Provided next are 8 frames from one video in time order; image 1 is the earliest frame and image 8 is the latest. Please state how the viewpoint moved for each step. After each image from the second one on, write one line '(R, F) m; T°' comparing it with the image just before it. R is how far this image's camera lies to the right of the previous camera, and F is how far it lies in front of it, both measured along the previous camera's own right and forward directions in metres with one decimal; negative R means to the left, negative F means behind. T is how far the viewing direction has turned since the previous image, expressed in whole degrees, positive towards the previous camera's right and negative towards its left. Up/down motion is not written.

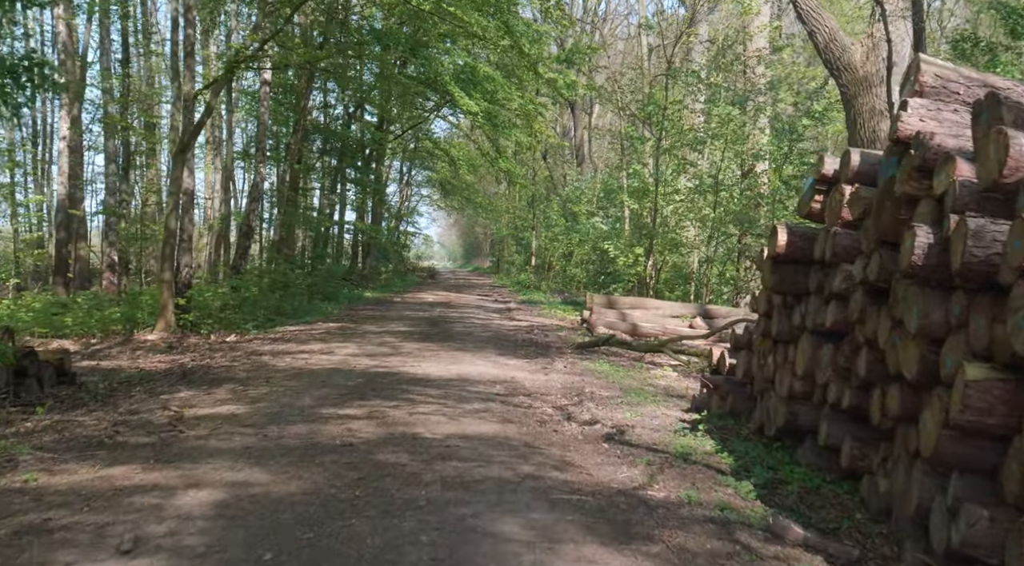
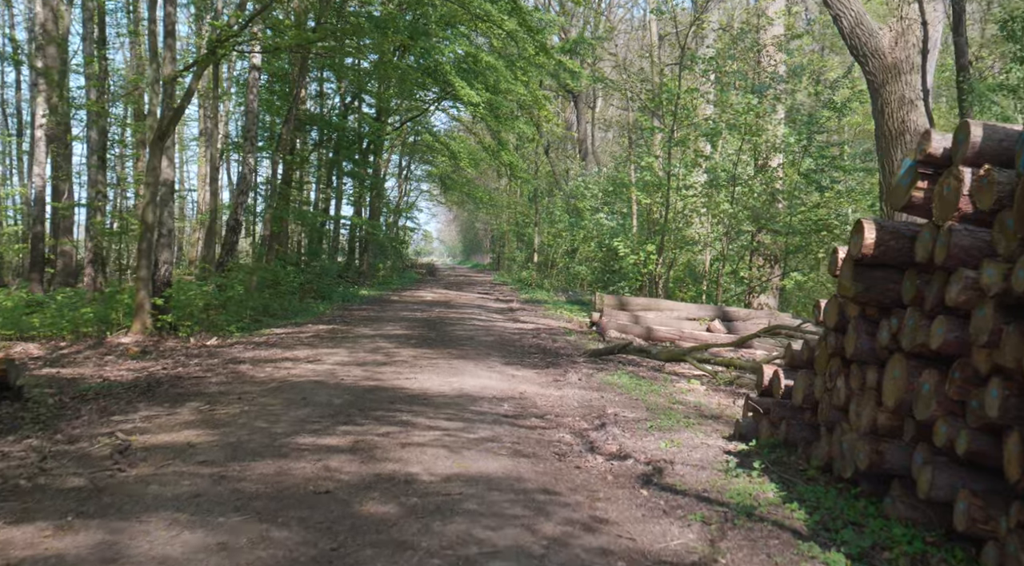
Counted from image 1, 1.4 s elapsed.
(-0.1, +1.0) m; 0°
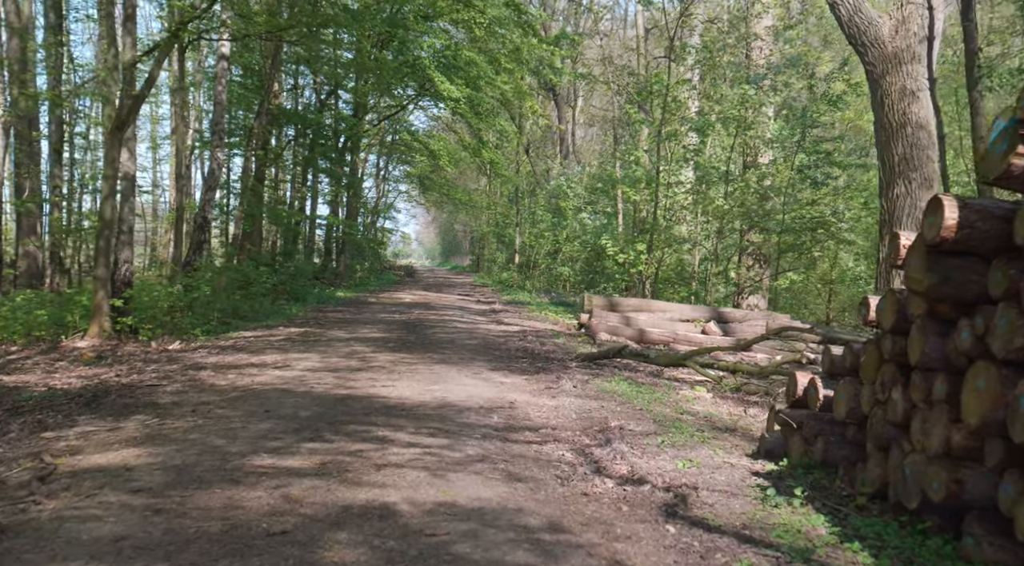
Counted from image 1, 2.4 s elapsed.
(-0.1, +0.7) m; +1°
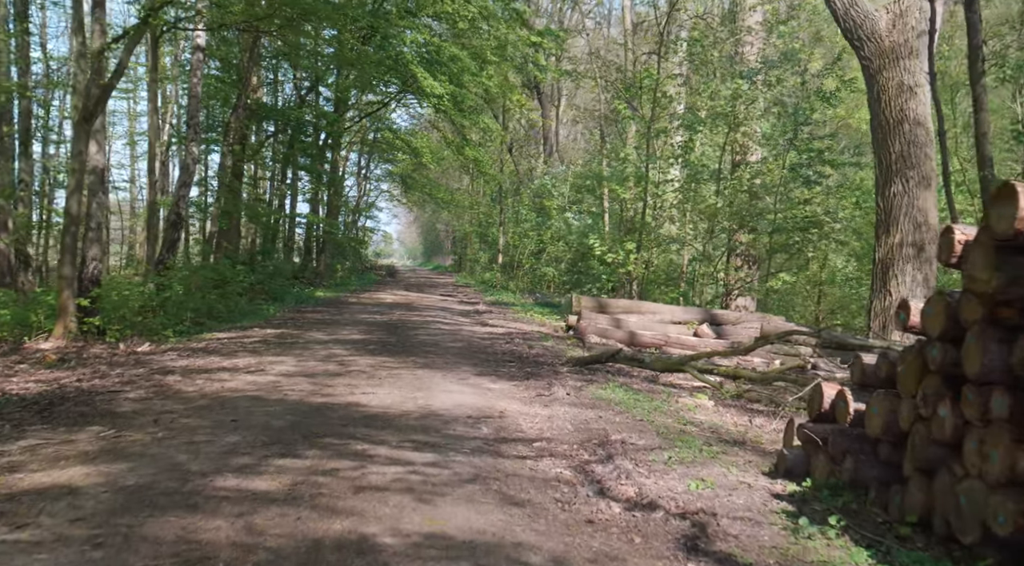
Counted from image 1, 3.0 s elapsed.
(-0.1, +0.5) m; +1°
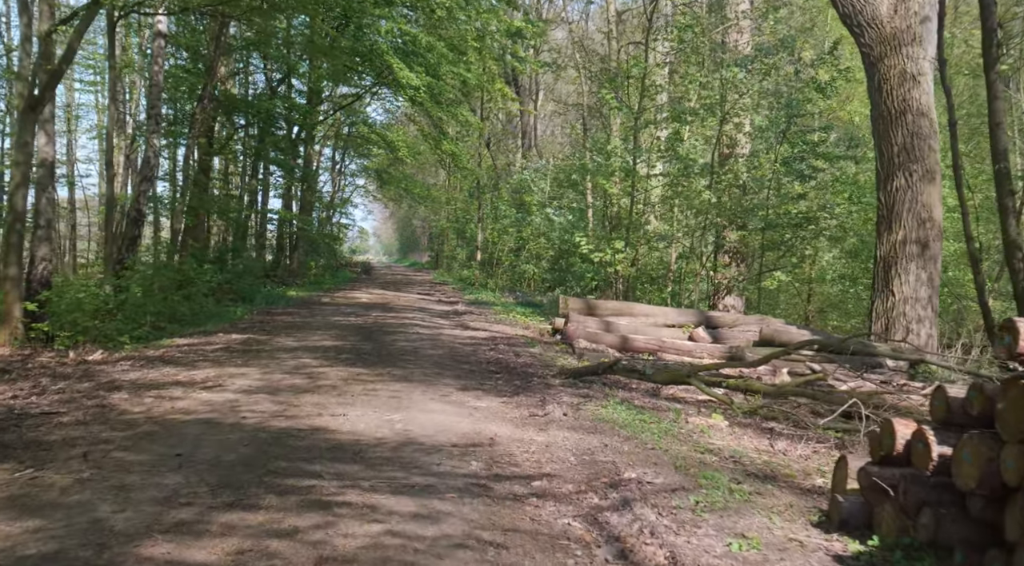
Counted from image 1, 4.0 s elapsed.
(-0.1, +0.8) m; +2°
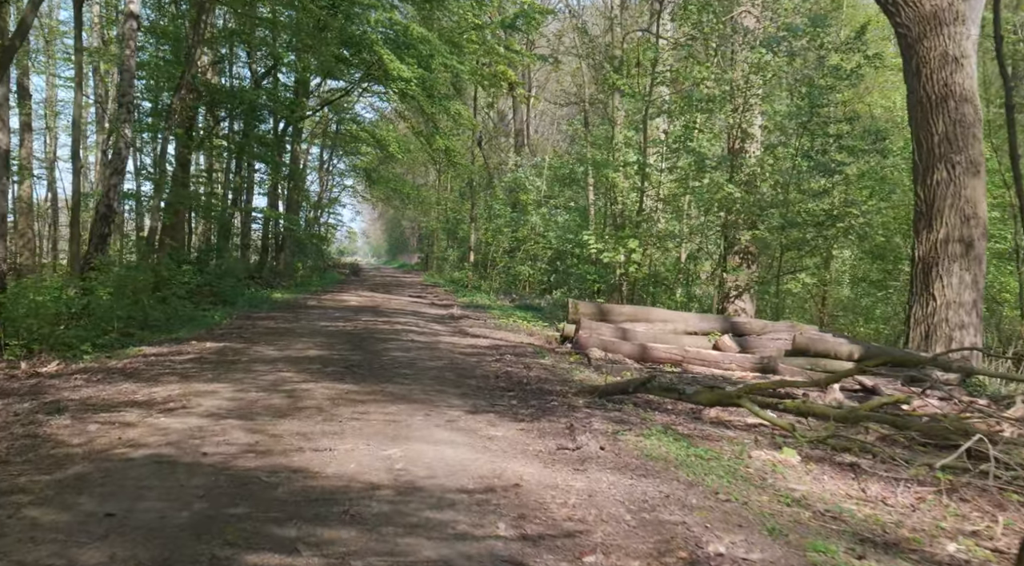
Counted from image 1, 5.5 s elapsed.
(-0.2, +1.2) m; +1°
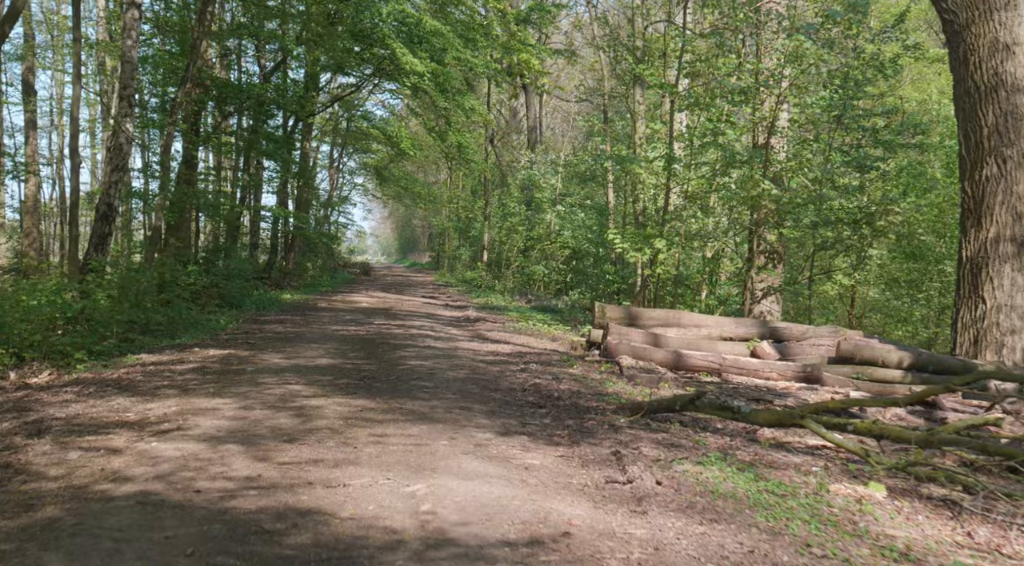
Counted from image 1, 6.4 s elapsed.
(-0.2, +0.7) m; -1°
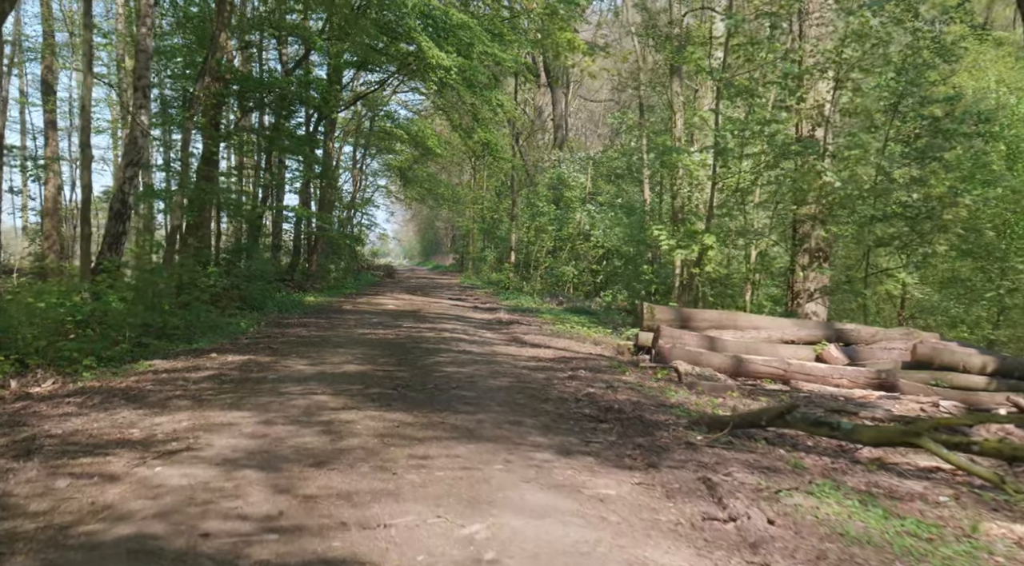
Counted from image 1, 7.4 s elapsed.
(-0.2, +0.8) m; -1°
